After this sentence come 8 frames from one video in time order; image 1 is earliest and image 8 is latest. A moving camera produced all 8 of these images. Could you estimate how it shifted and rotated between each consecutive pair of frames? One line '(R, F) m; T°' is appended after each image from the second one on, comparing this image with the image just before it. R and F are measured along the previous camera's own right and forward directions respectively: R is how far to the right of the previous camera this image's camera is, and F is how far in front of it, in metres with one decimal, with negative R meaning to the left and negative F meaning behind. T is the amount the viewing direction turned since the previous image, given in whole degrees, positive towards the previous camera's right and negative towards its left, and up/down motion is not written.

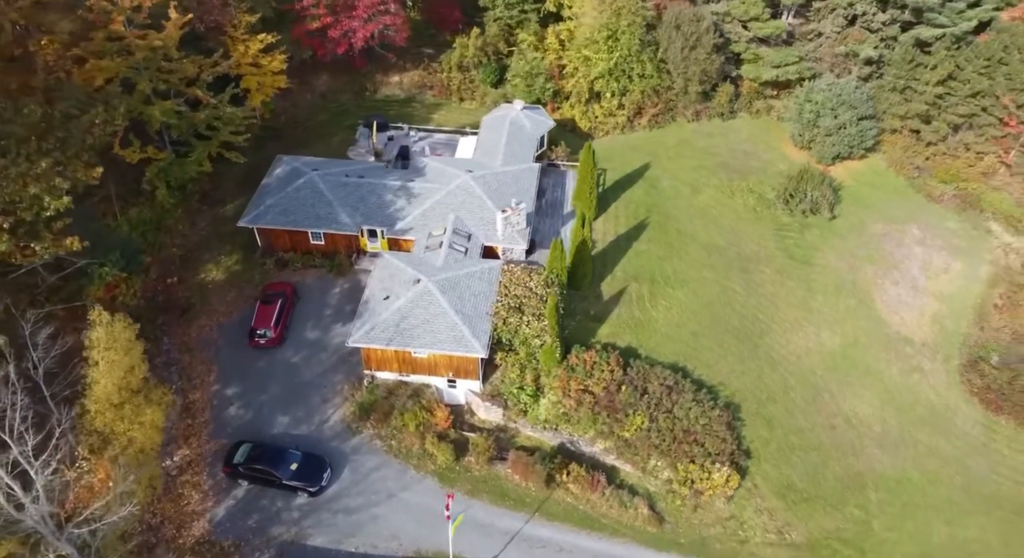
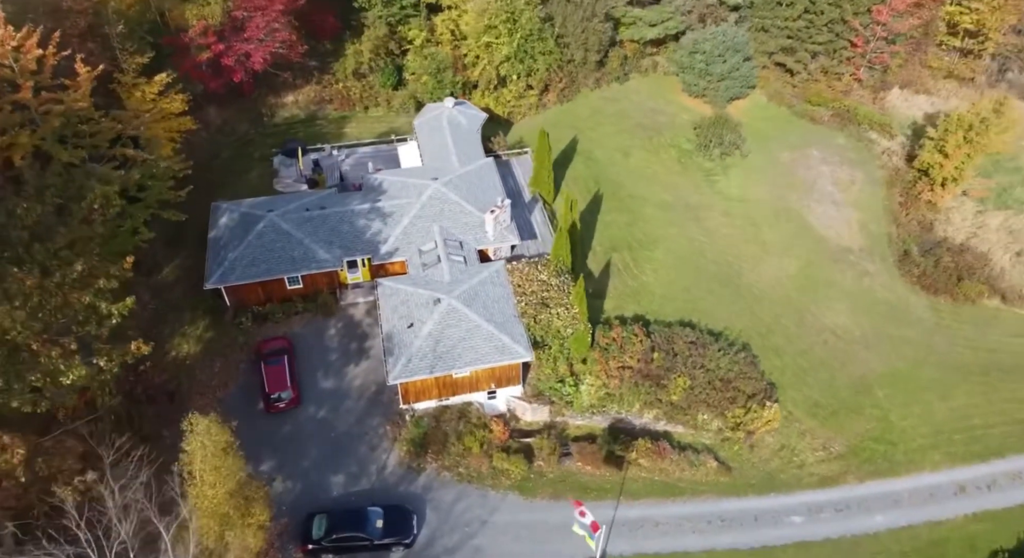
(-7.9, +1.4) m; +13°
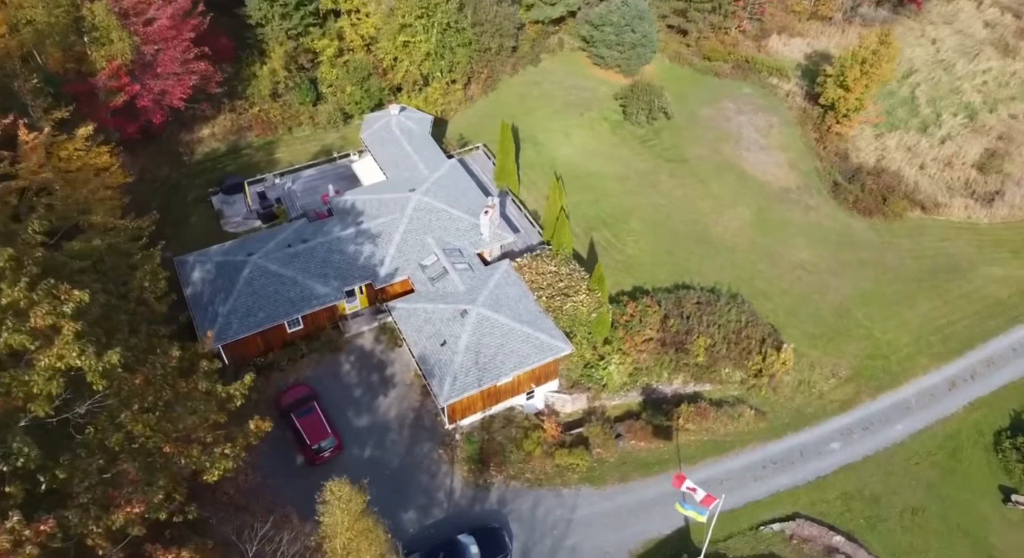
(-6.4, +1.0) m; +11°
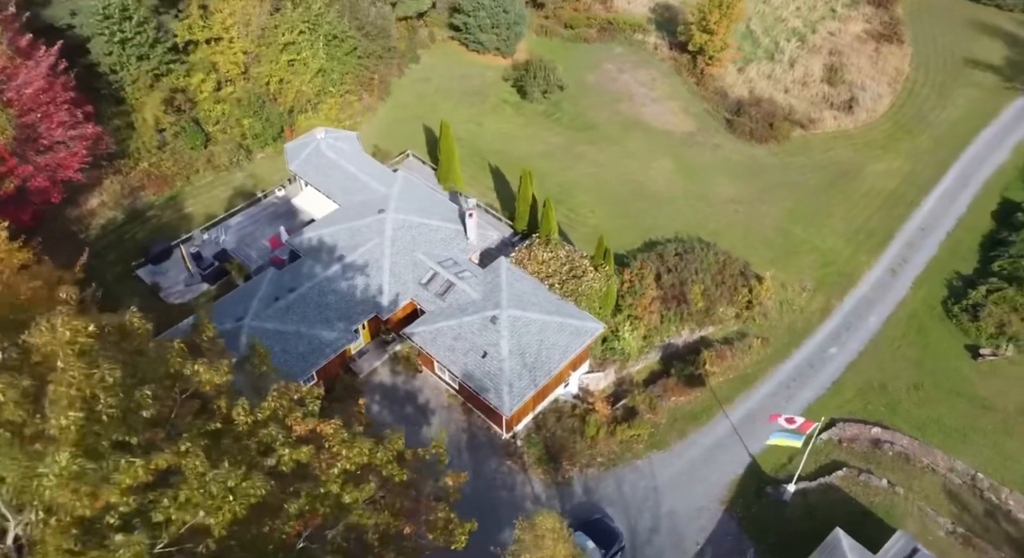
(-7.5, +1.4) m; +14°
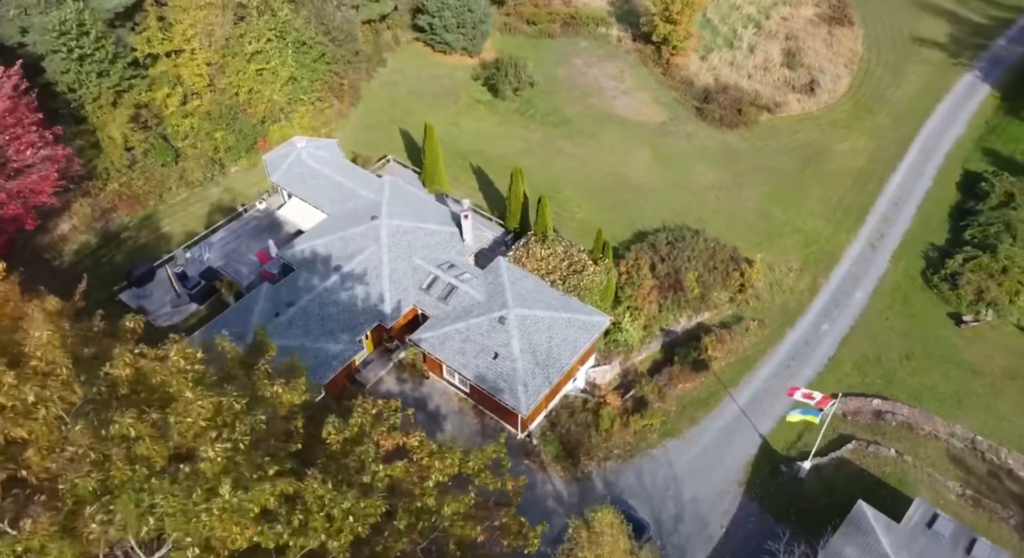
(-2.0, +0.2) m; +4°
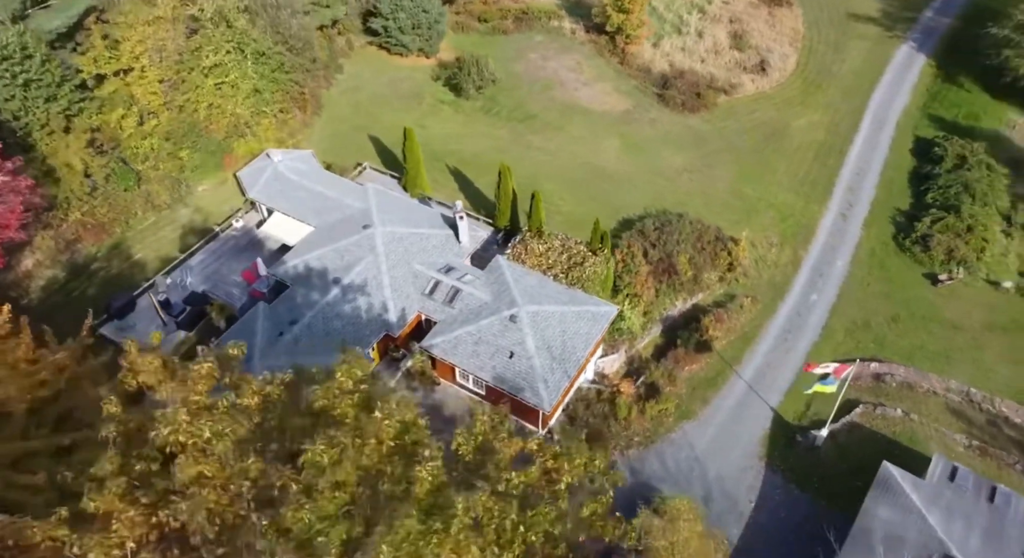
(-2.6, +0.4) m; +5°
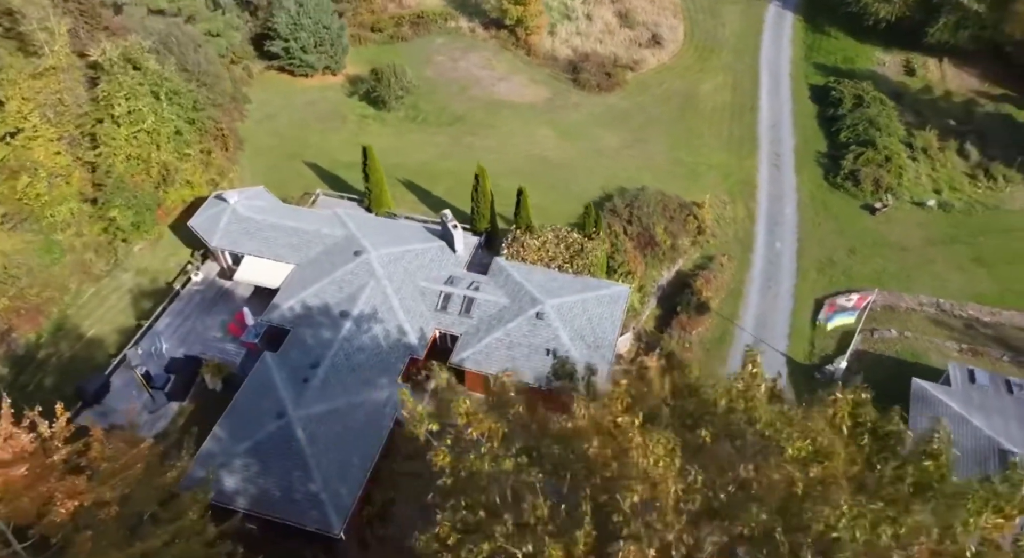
(-5.6, +1.0) m; +10°
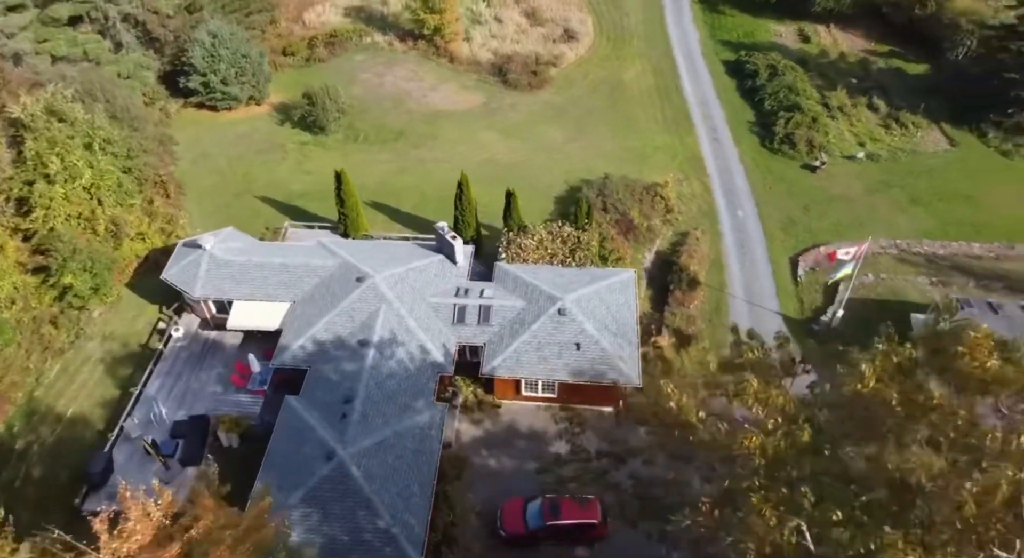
(-4.6, +0.6) m; +8°
